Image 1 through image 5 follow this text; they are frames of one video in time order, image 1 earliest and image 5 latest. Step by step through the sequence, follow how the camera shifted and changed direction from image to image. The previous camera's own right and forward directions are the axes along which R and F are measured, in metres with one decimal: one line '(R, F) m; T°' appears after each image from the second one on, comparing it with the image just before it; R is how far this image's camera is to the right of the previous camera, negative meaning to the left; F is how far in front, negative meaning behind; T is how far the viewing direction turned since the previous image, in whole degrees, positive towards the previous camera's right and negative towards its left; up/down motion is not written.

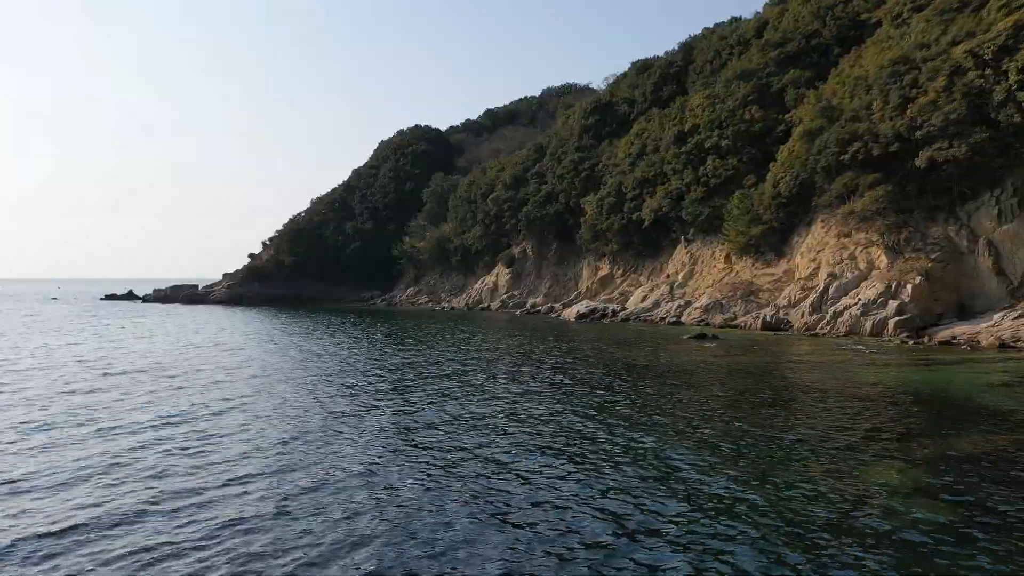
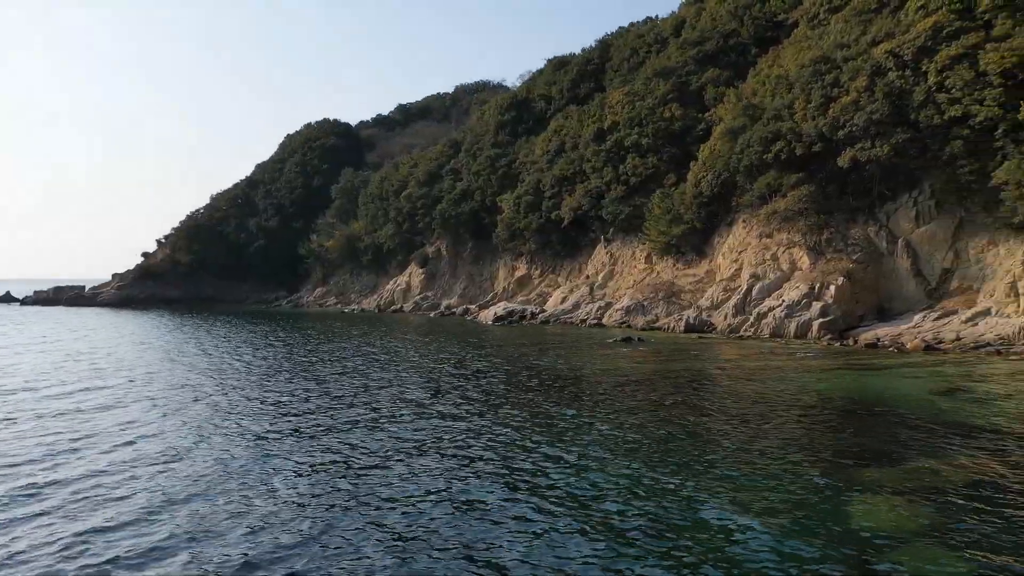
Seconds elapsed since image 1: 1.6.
(-0.2, +2.1) m; +6°
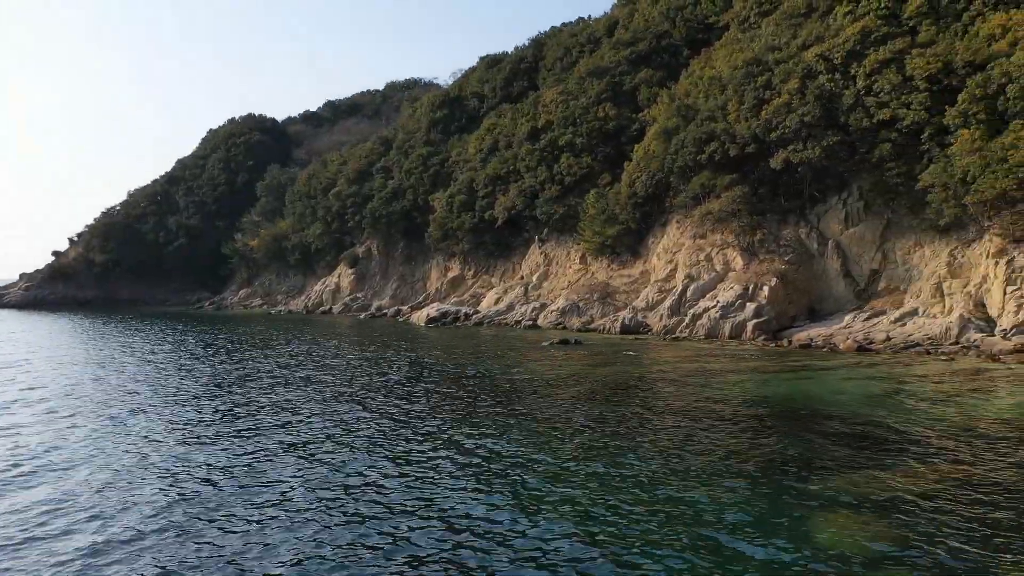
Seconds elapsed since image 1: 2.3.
(-0.1, +0.9) m; +5°
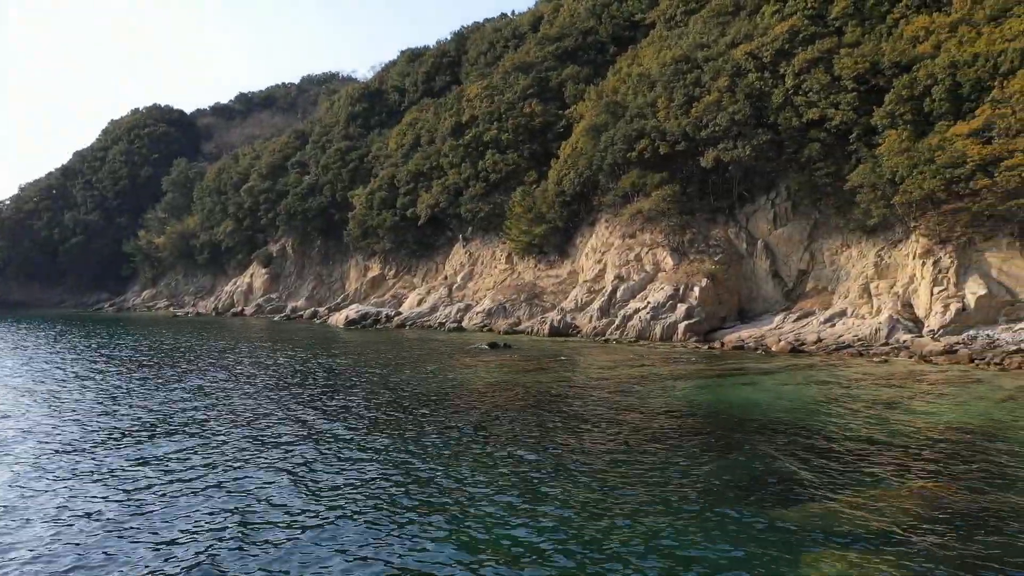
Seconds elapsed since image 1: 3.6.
(-0.2, +1.5) m; +6°
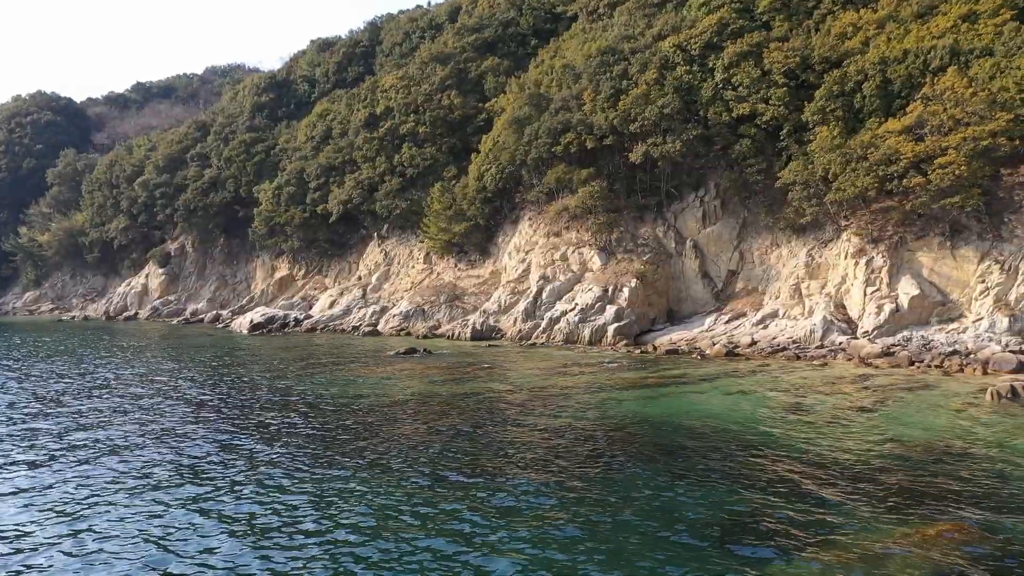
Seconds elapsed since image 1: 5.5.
(-0.2, +2.1) m; +6°
